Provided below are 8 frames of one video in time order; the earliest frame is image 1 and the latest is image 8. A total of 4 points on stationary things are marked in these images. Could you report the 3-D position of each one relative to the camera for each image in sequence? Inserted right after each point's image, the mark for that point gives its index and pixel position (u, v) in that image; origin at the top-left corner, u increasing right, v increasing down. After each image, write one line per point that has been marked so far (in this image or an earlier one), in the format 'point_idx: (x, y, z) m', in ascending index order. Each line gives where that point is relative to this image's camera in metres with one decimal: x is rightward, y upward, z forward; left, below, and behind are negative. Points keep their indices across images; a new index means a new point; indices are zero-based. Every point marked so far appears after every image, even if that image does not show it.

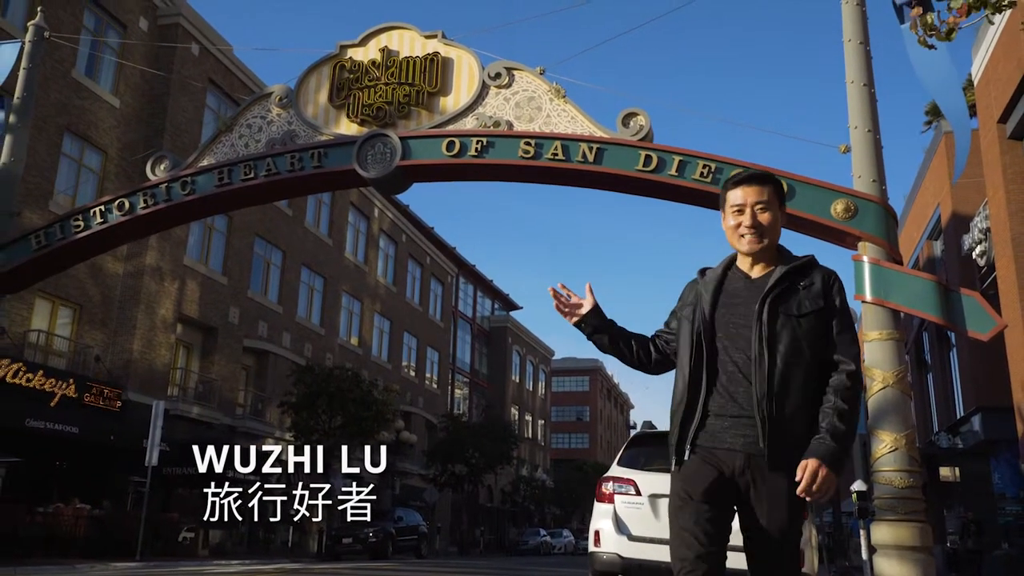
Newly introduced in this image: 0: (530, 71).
0: (+0.3, +3.1, +13.0) m
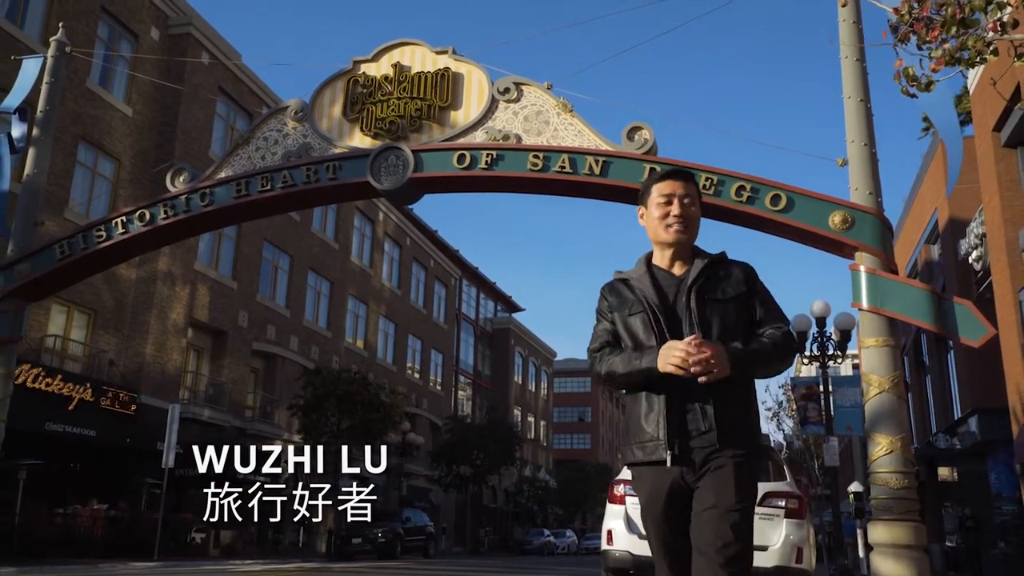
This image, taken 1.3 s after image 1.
0: (+0.4, +3.0, +13.4) m
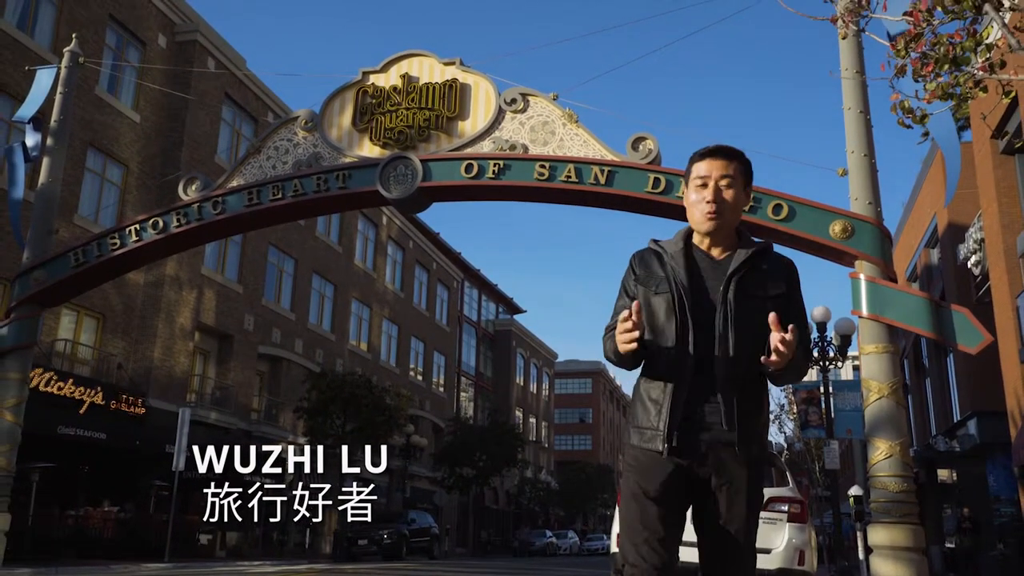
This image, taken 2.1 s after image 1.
0: (+0.5, +2.9, +13.7) m
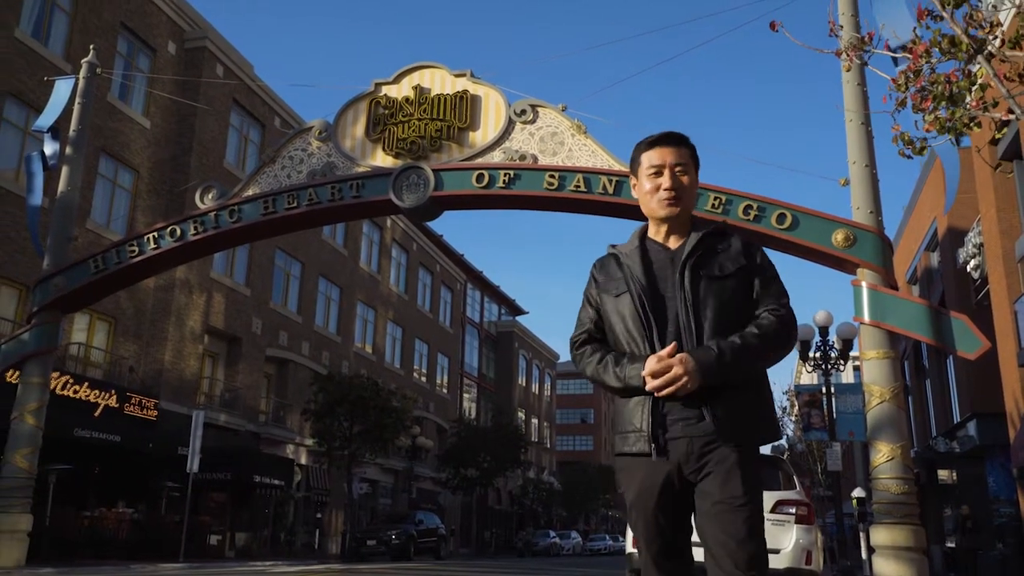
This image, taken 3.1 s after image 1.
0: (+0.6, +2.8, +14.0) m
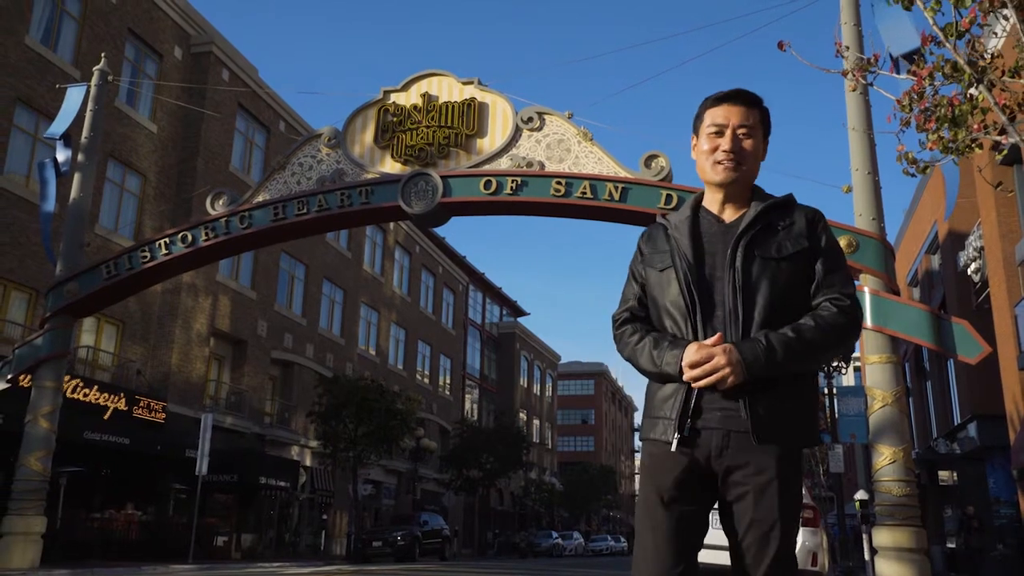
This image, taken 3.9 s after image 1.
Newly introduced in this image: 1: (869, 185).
0: (+0.7, +2.7, +14.3) m
1: (+4.5, +1.3, +11.3) m
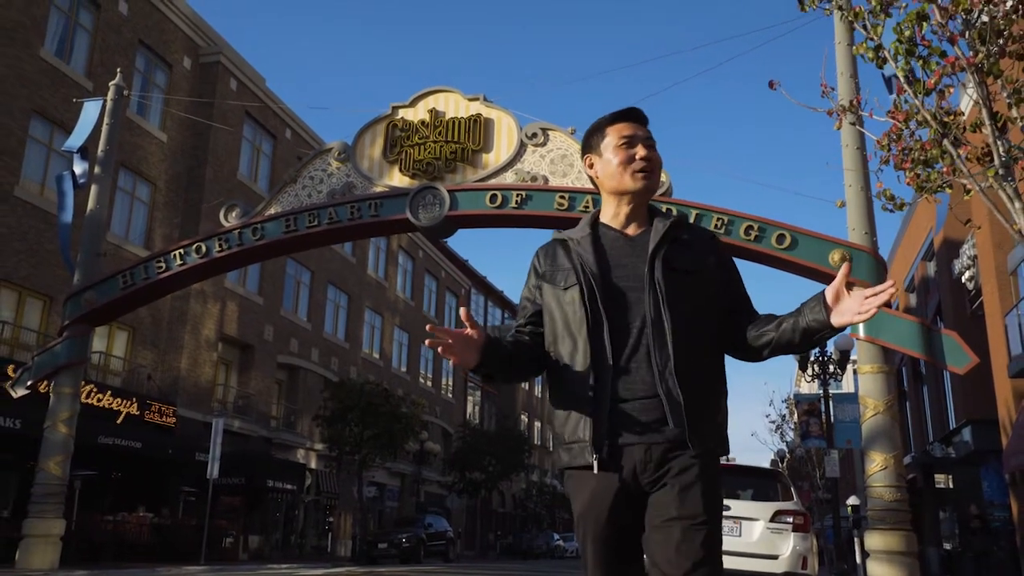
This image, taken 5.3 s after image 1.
0: (+0.8, +2.5, +14.7) m
1: (+4.6, +1.1, +11.8) m
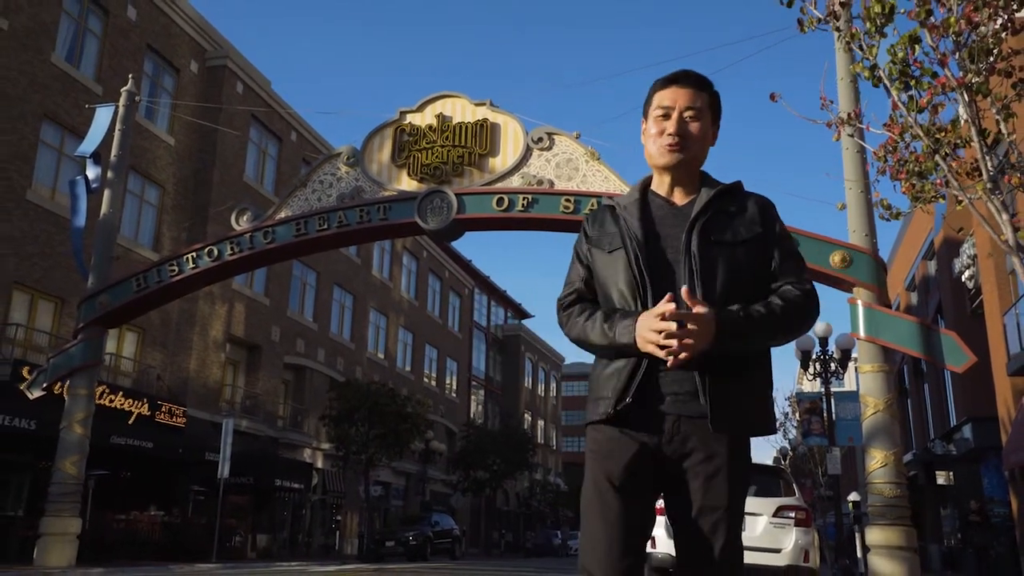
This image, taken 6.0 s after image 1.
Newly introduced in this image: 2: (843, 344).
0: (+0.9, +2.5, +15.0) m
1: (+4.7, +1.1, +12.0) m
2: (+6.7, -1.1, +18.2) m
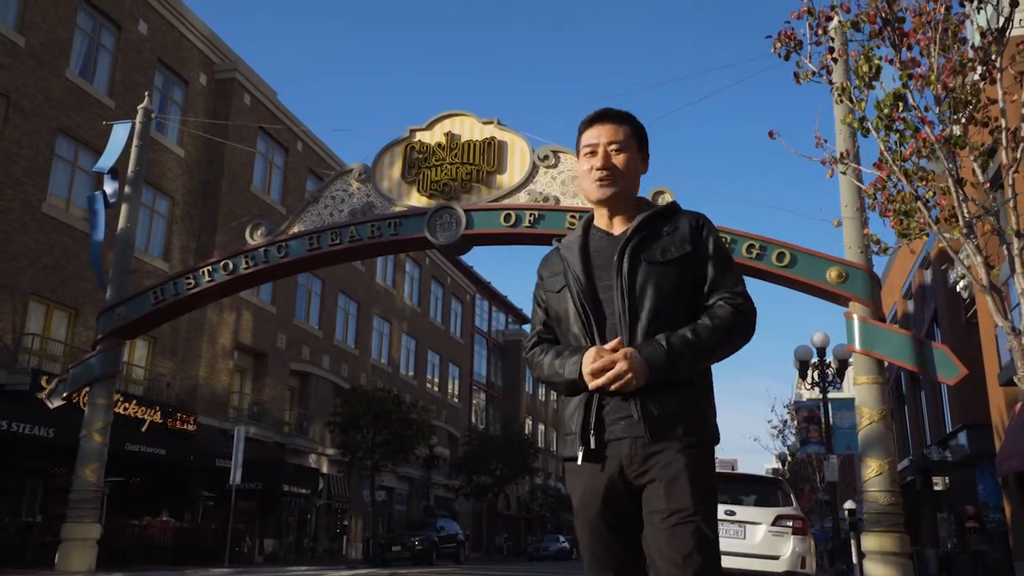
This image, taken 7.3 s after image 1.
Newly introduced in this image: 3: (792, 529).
0: (+1.0, +2.3, +15.5) m
1: (+4.8, +0.9, +12.5) m
2: (+6.8, -1.4, +18.7) m
3: (+3.2, -2.7, +10.3) m
